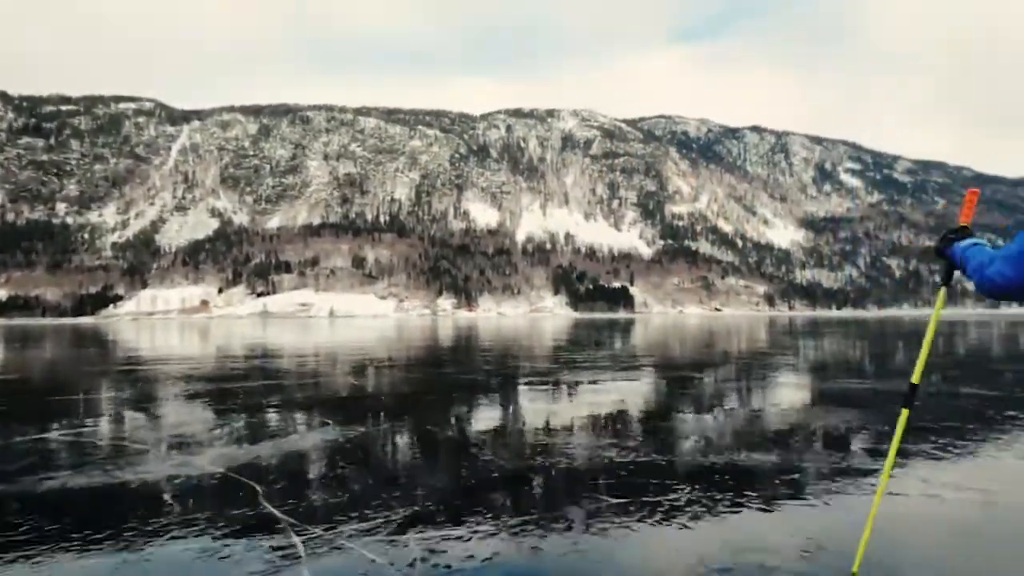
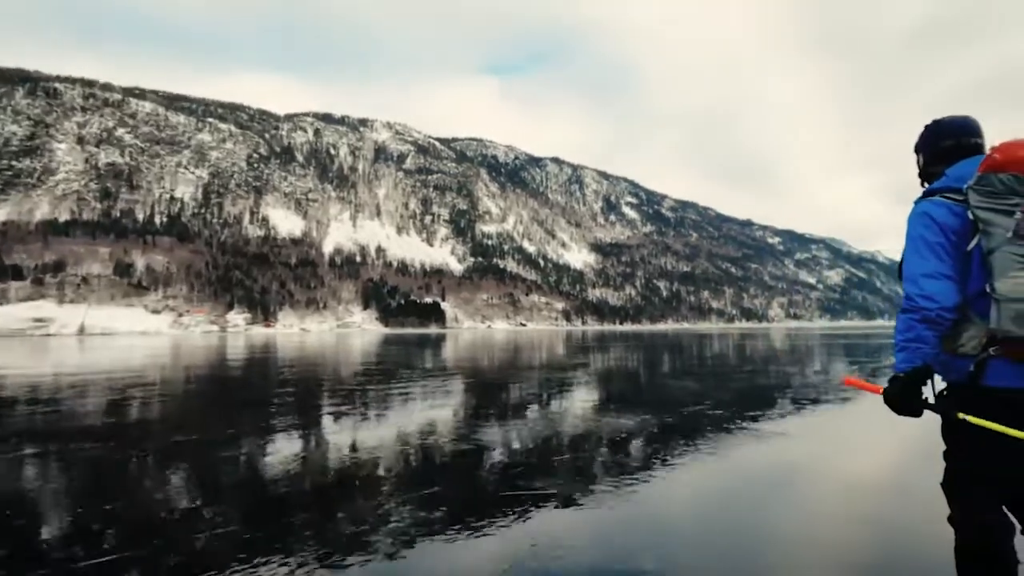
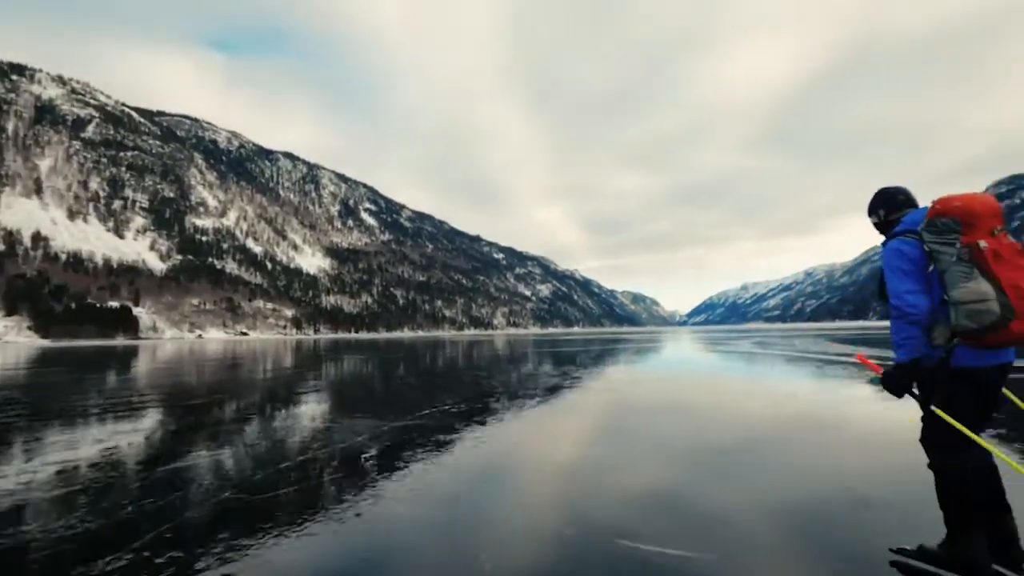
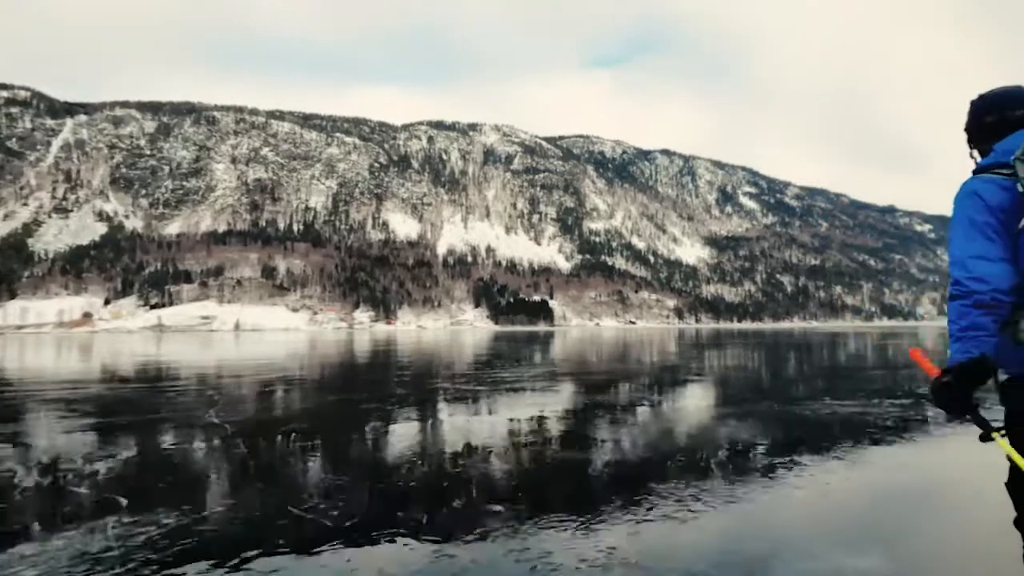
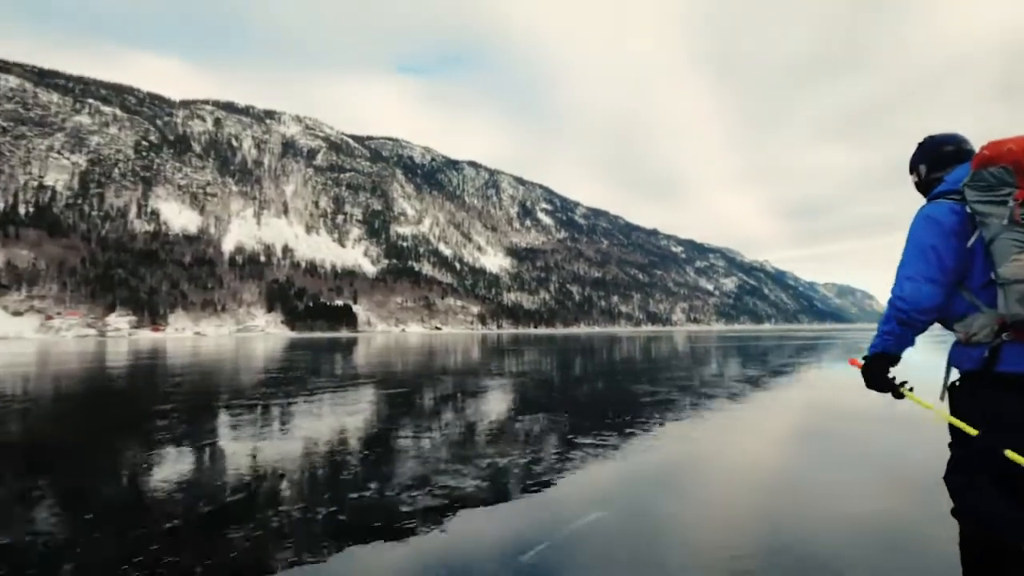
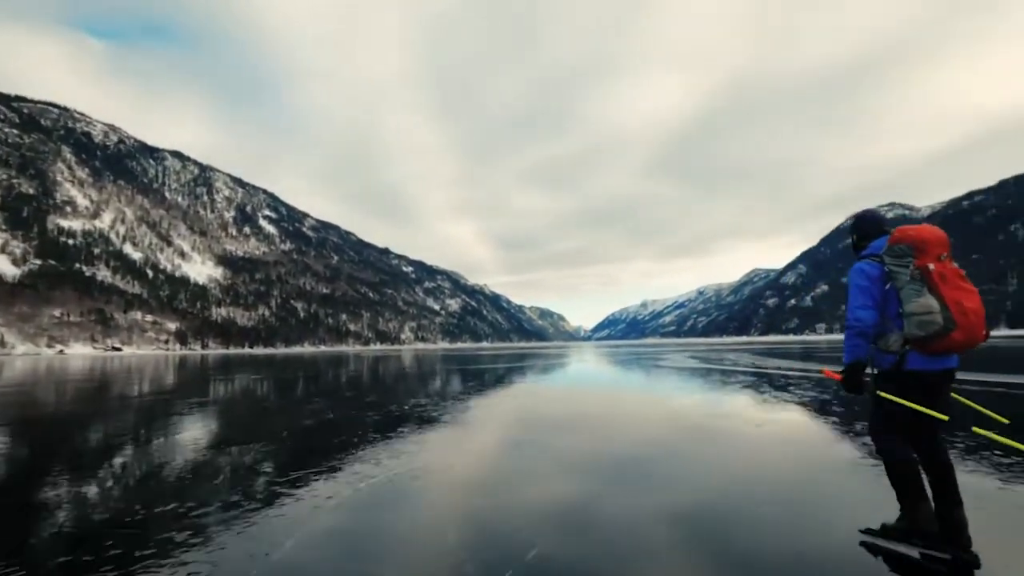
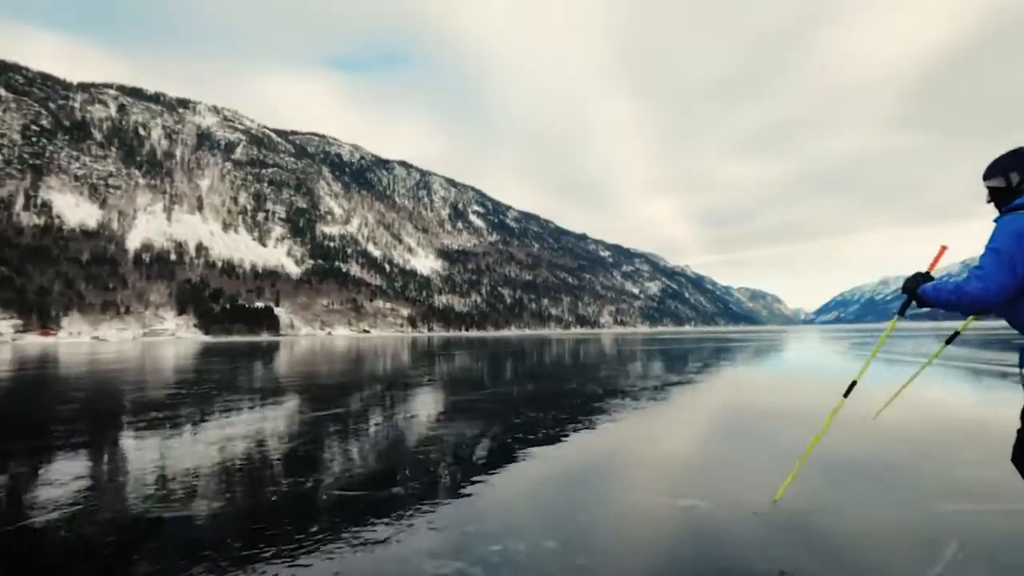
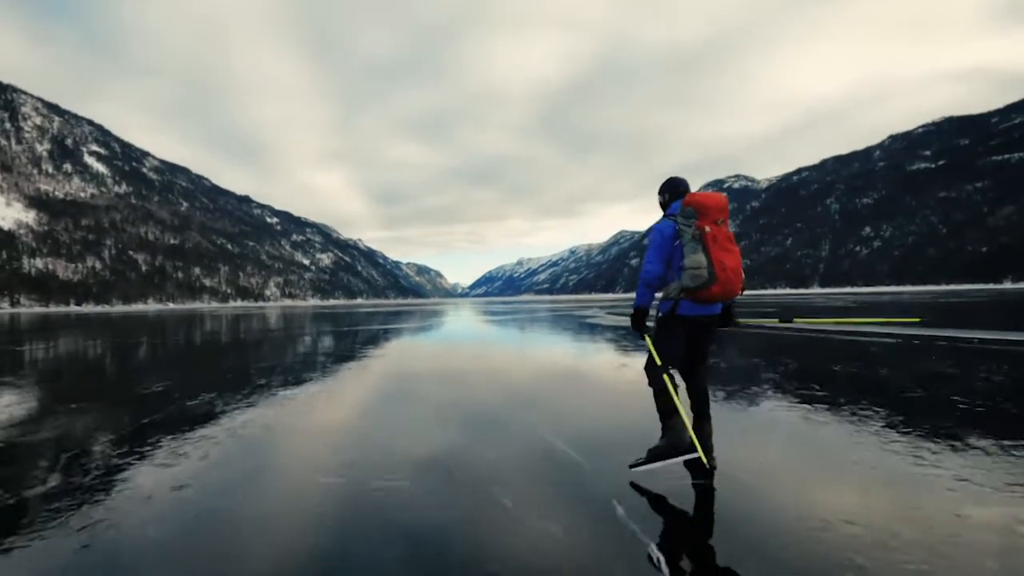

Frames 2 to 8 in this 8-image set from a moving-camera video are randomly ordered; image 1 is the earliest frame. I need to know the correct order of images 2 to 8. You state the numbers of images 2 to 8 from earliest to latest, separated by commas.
4, 2, 5, 7, 3, 6, 8
